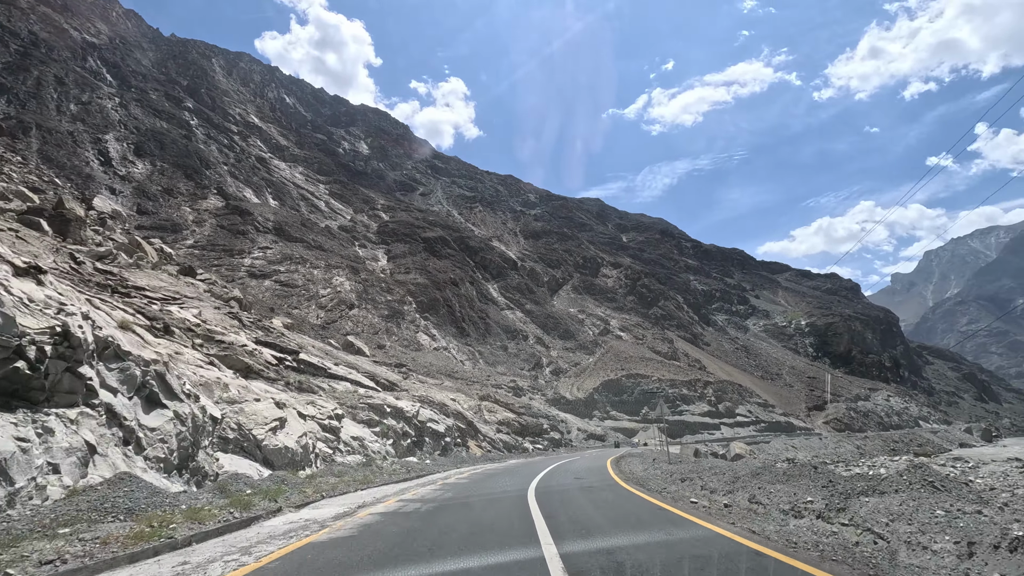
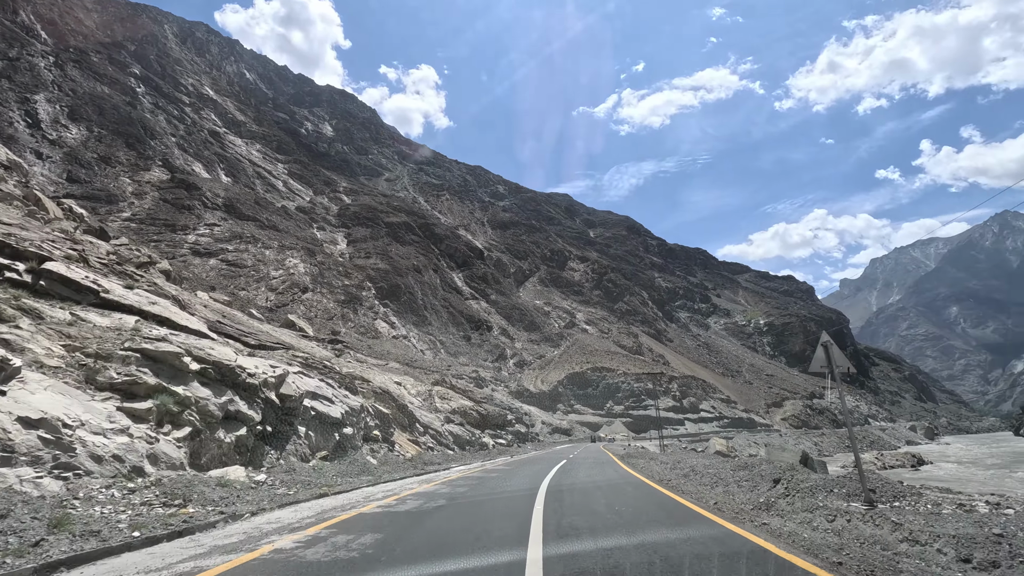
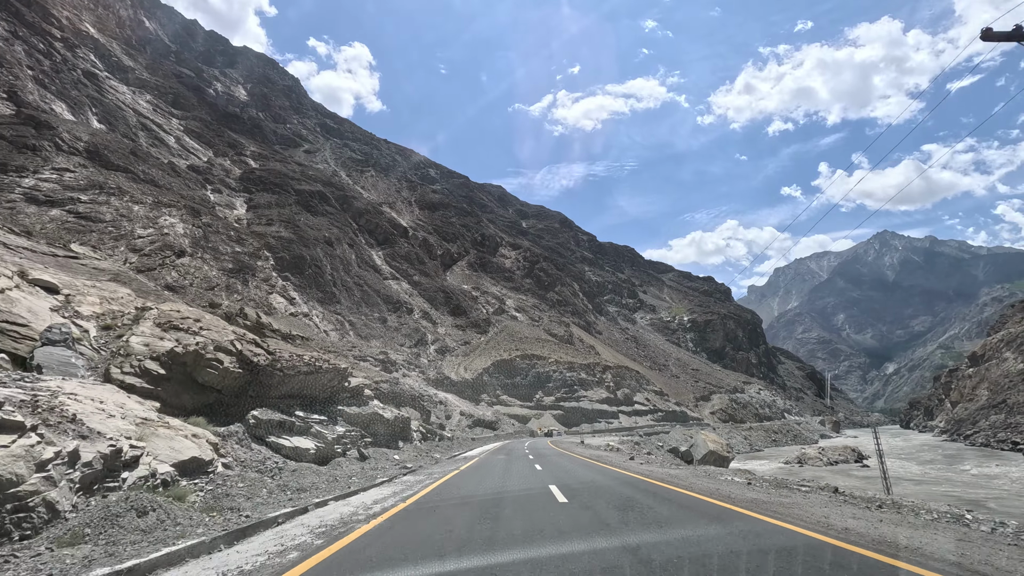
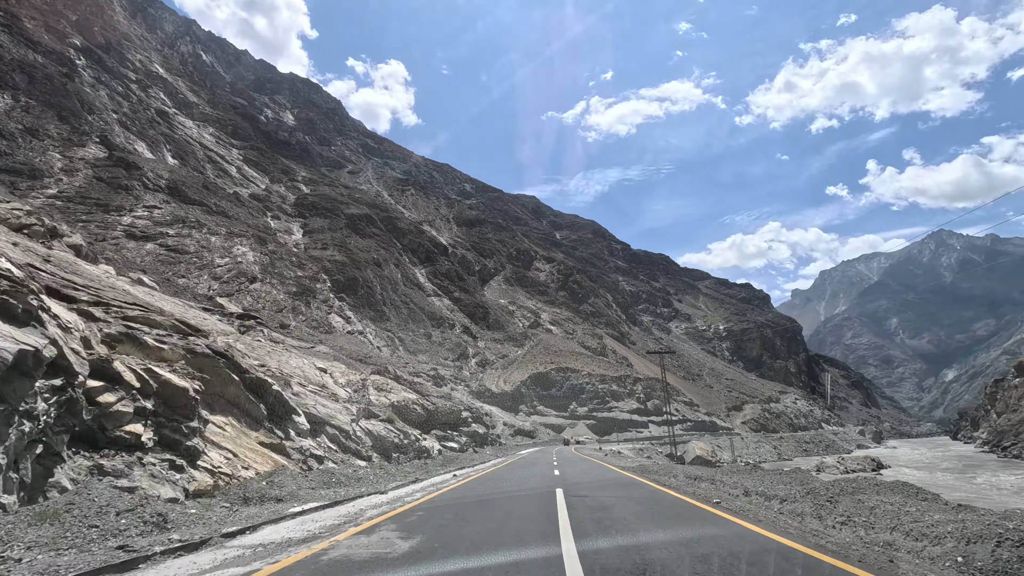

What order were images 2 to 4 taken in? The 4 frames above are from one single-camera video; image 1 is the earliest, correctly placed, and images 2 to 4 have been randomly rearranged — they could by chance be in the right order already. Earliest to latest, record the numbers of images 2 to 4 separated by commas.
2, 4, 3
